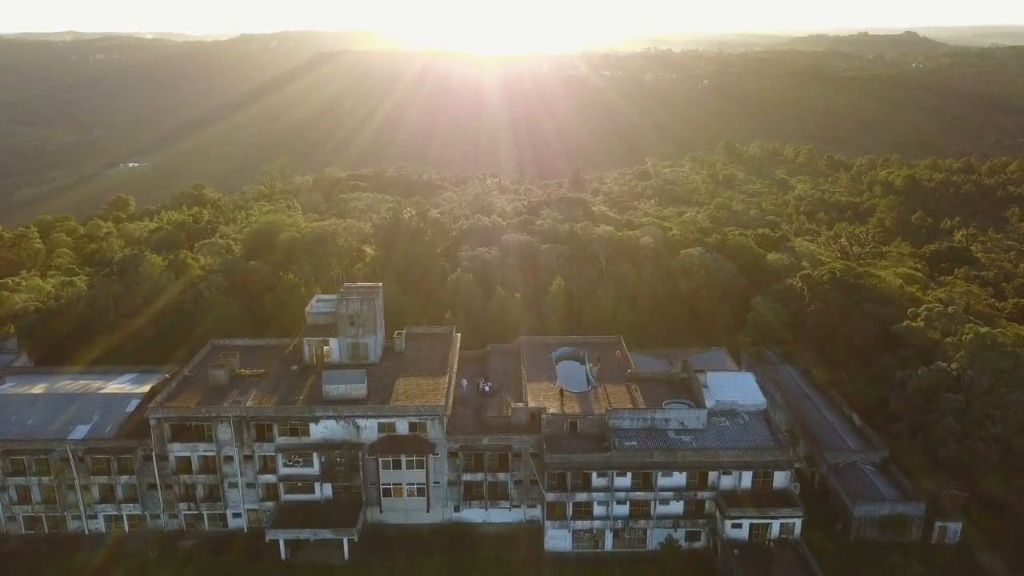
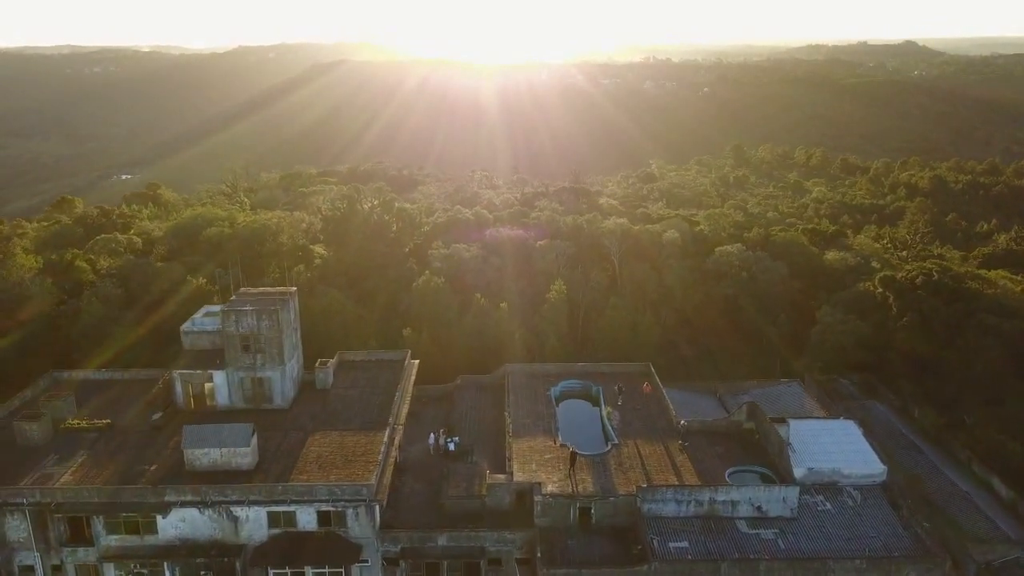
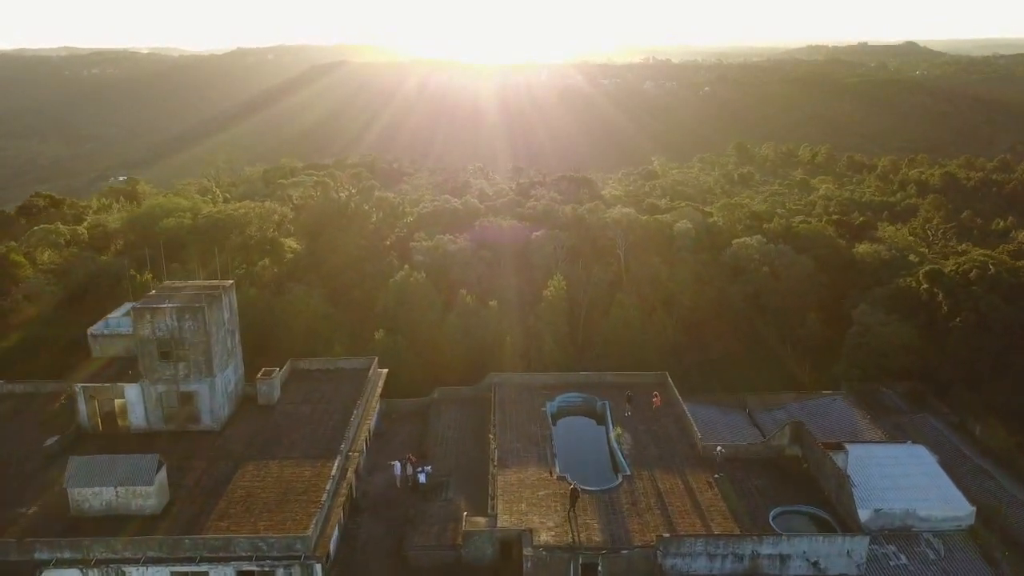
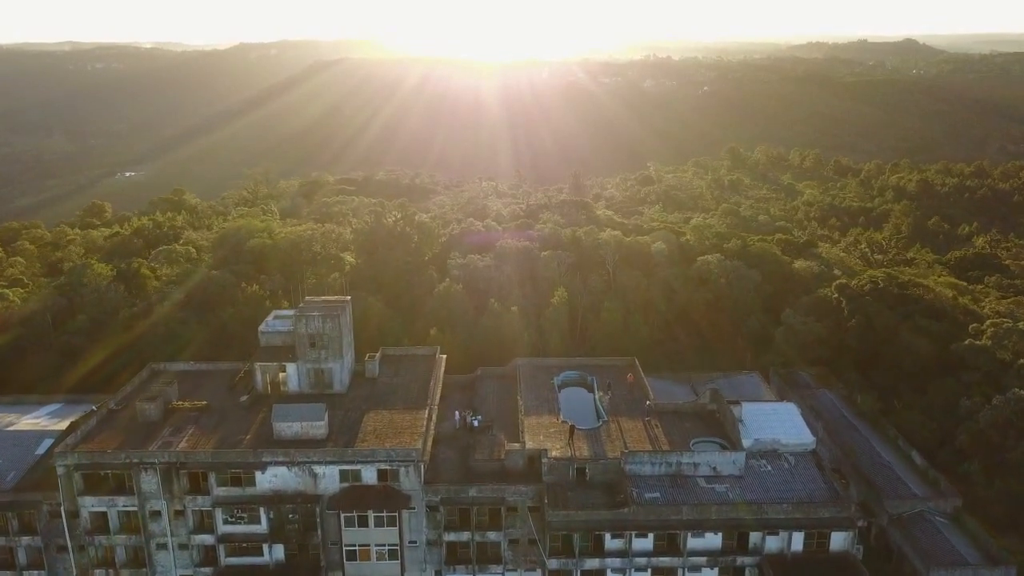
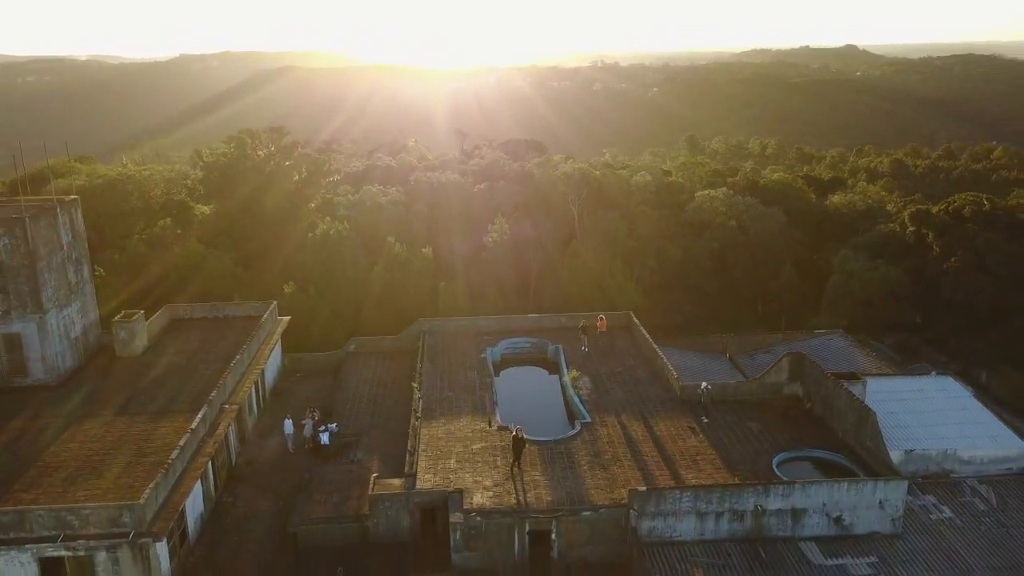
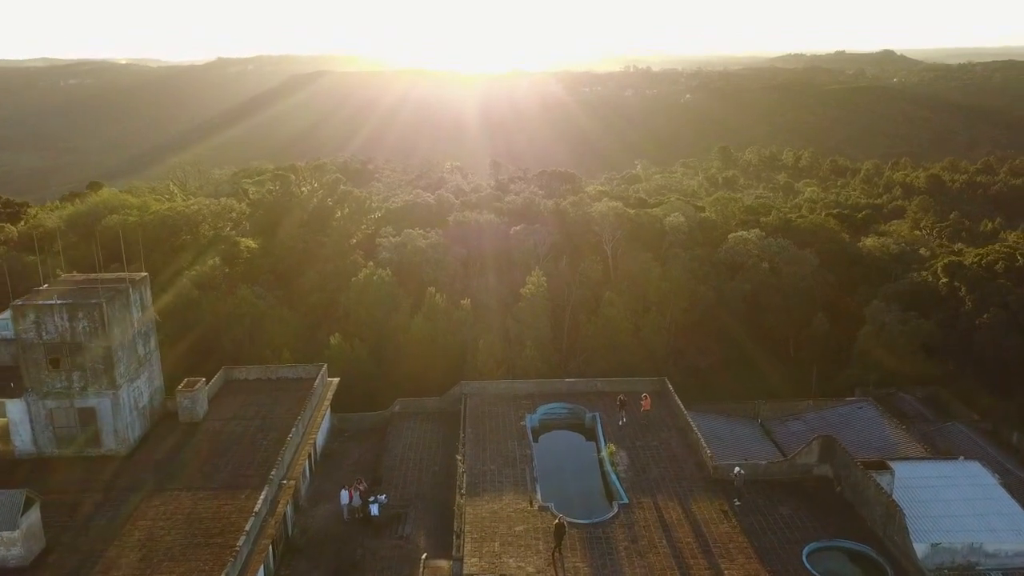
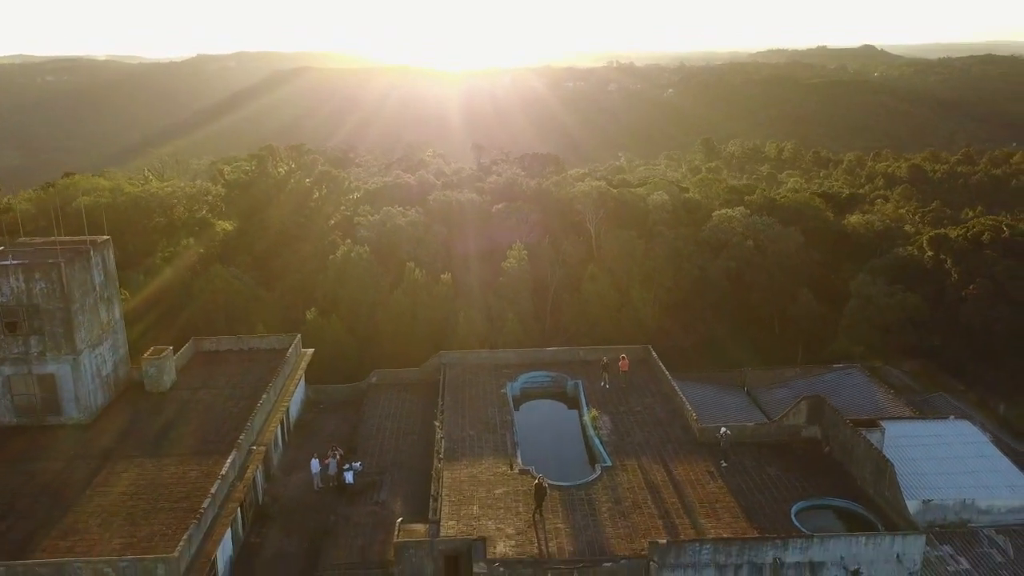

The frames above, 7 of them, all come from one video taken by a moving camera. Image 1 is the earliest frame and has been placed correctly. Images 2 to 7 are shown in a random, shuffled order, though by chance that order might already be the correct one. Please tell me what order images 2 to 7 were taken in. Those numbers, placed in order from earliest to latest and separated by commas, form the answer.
4, 2, 3, 6, 7, 5
